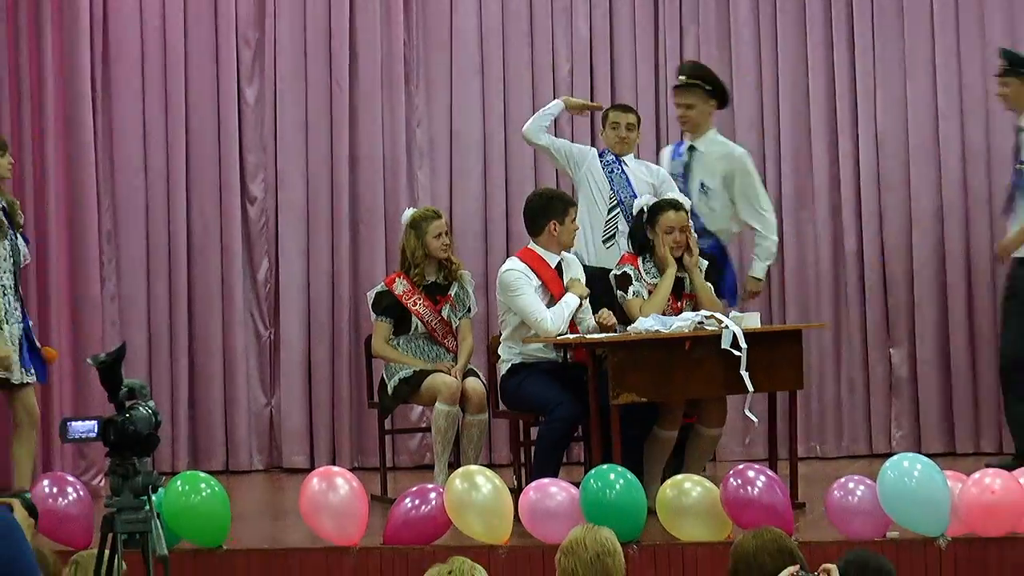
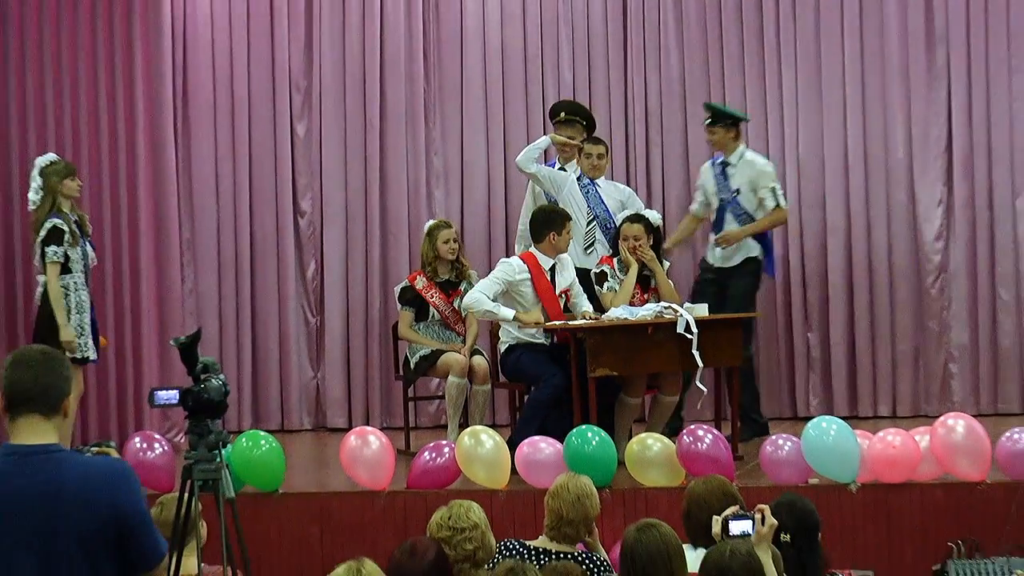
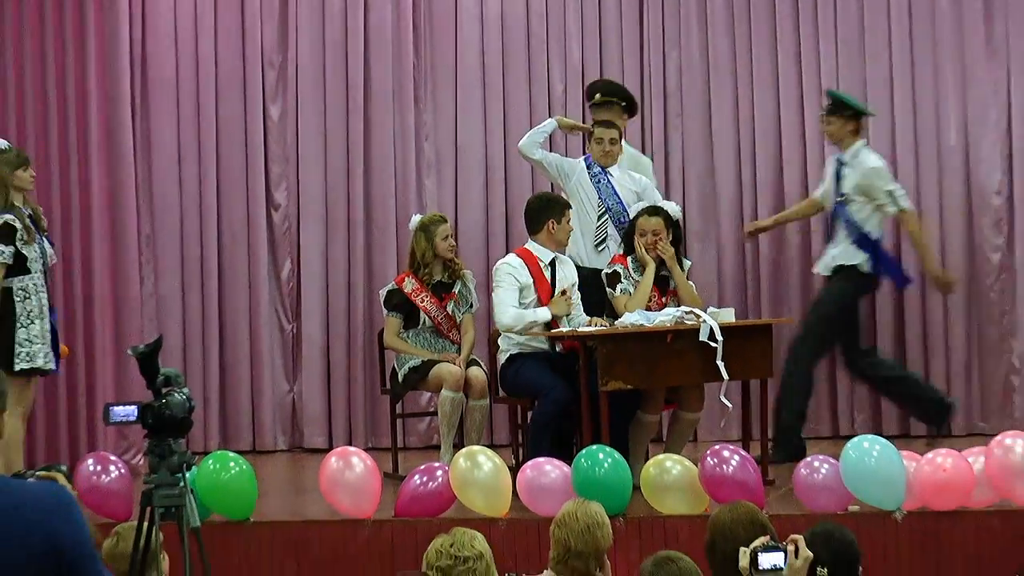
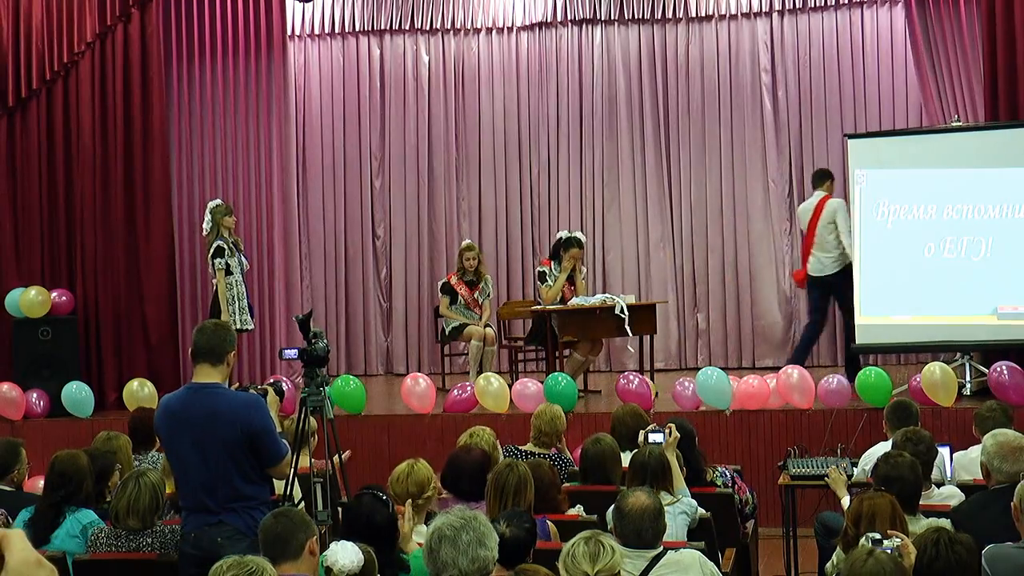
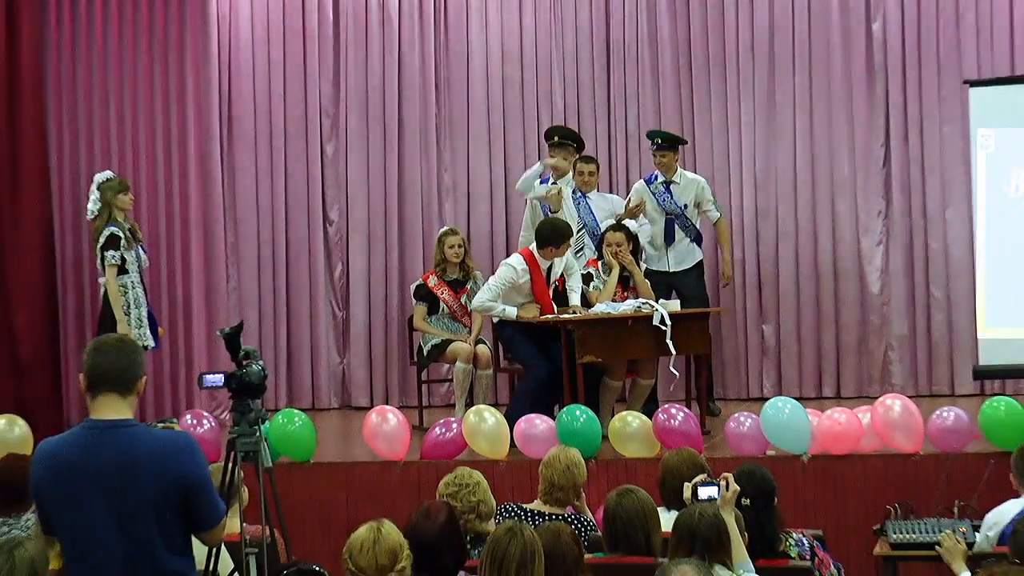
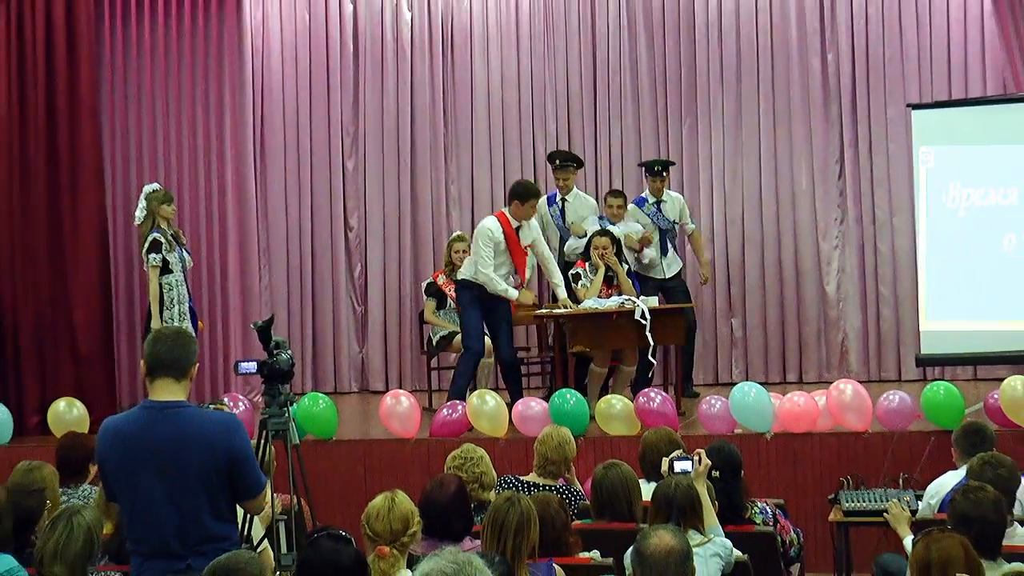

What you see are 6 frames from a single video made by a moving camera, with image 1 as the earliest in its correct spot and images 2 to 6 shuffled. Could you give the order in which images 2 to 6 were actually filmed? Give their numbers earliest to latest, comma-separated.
3, 2, 5, 6, 4
